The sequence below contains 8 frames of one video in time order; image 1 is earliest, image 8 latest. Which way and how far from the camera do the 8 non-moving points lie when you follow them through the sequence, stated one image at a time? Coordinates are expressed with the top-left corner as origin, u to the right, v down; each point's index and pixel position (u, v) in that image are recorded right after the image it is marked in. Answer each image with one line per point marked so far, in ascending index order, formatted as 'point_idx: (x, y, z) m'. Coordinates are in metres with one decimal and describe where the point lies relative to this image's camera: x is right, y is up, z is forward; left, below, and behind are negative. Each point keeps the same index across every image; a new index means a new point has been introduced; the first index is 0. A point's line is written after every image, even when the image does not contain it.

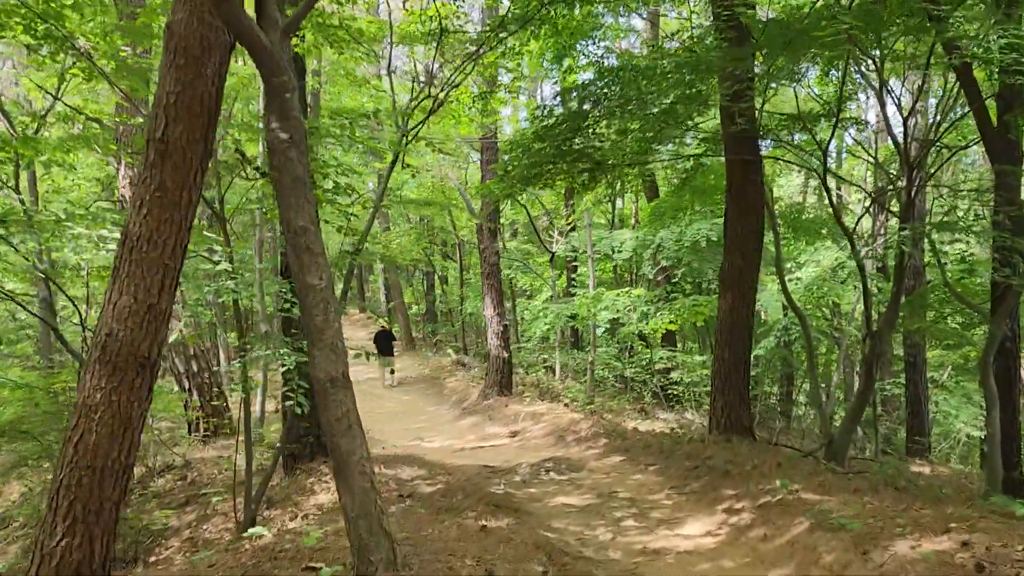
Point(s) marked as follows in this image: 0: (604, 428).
0: (+0.9, -1.4, +7.8) m
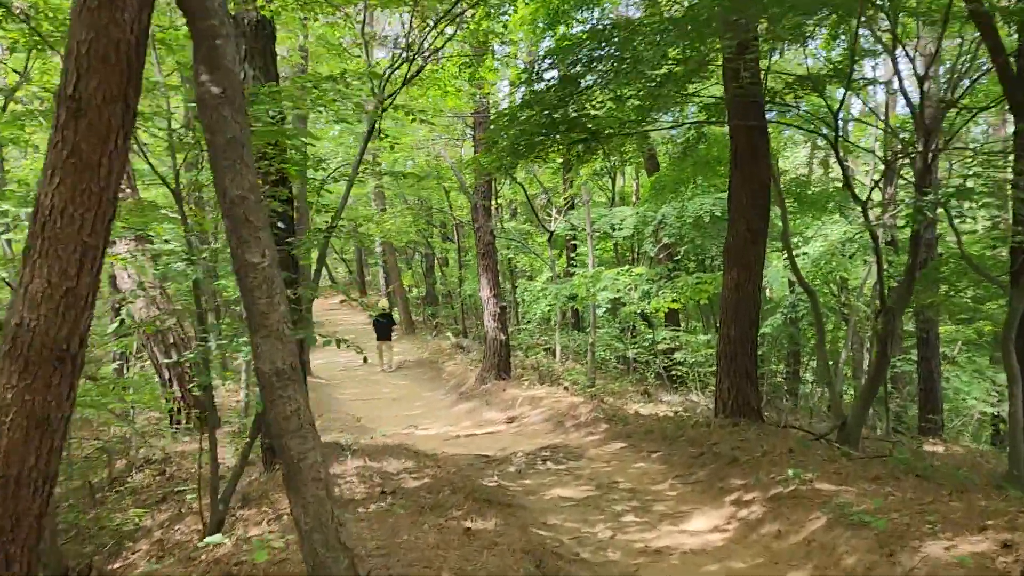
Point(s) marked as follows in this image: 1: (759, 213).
0: (+0.9, -1.2, +7.4) m
1: (+2.0, +0.6, +6.5) m
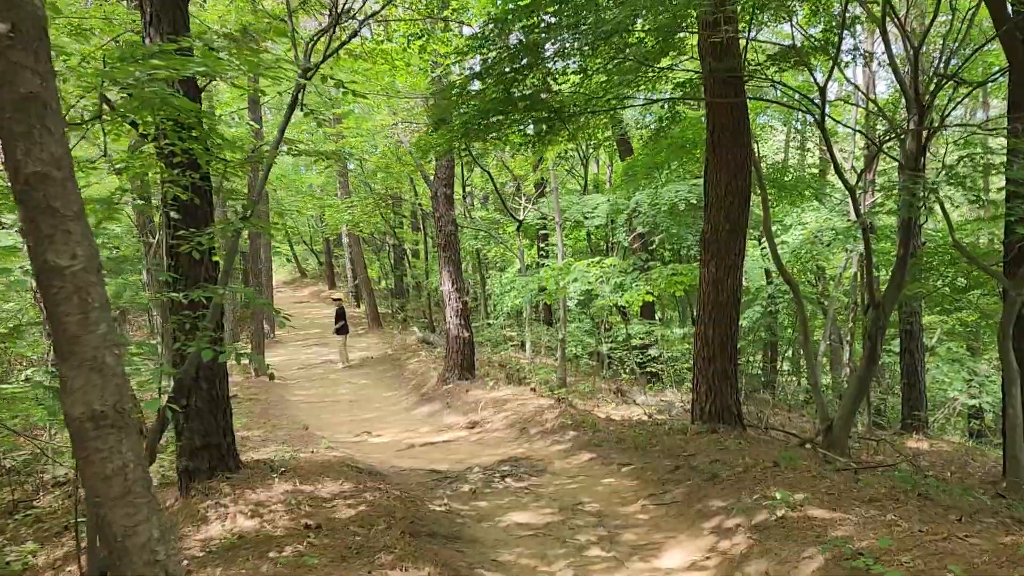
0: (+0.5, -1.1, +6.8) m
1: (+1.7, +0.7, +5.9) m
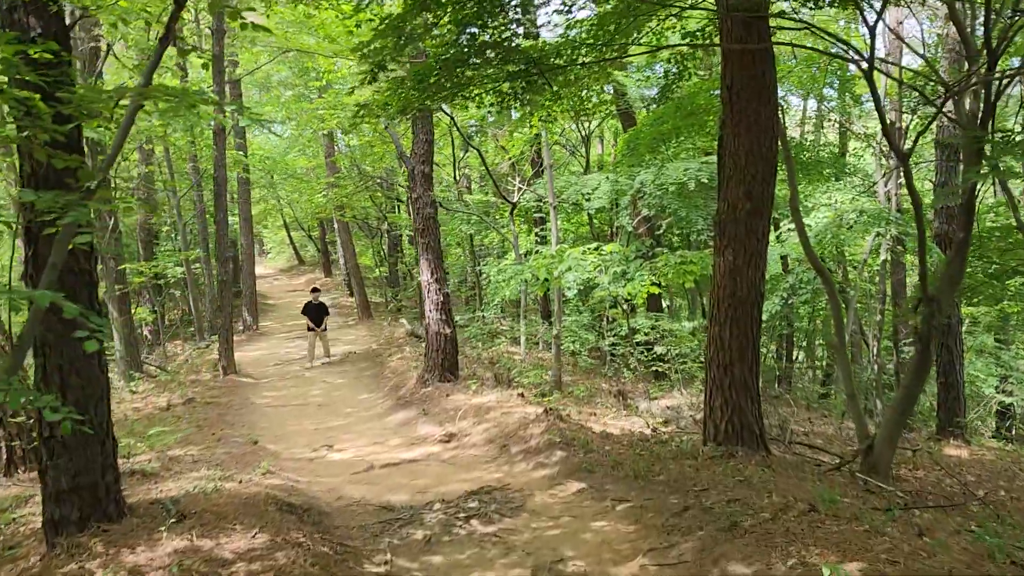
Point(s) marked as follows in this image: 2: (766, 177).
0: (+0.4, -1.1, +5.8) m
1: (+1.5, +0.7, +4.8) m
2: (+1.5, +0.7, +4.8) m
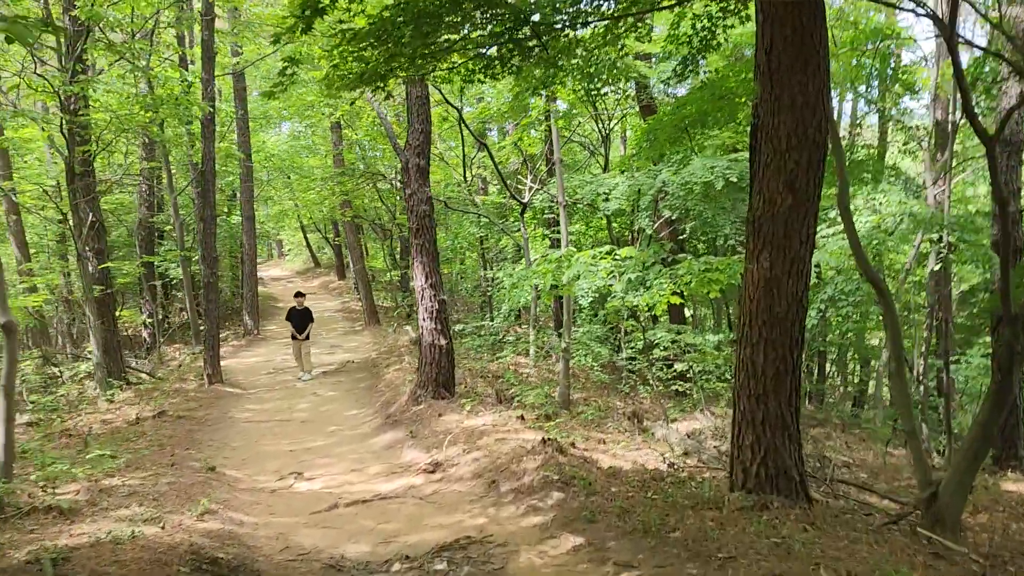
0: (+0.3, -1.1, +4.9) m
1: (+1.4, +0.6, +3.8) m
2: (+1.4, +0.6, +3.9) m
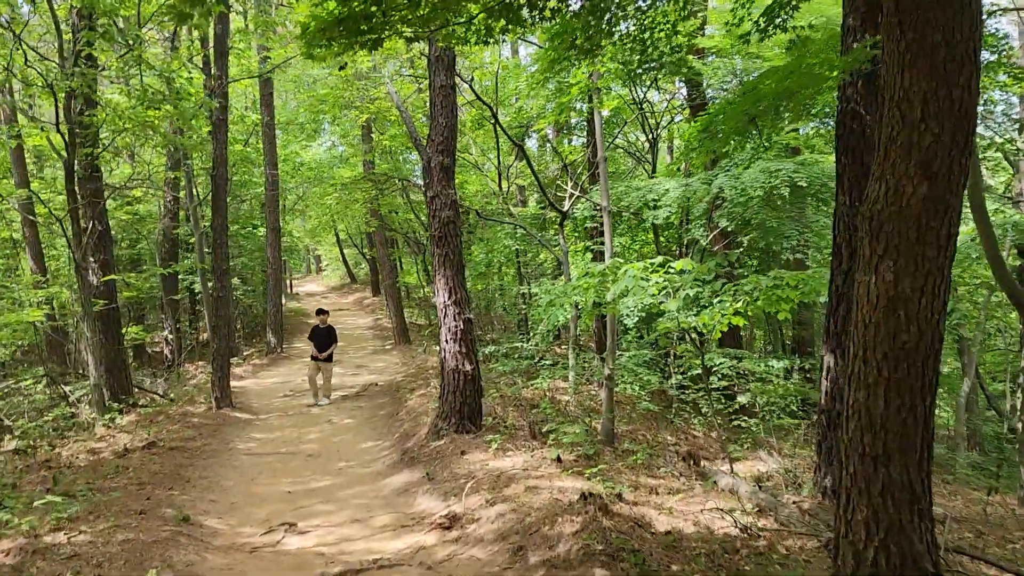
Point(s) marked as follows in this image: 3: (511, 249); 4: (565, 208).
0: (+0.4, -1.2, +3.8) m
1: (+1.6, +0.6, +2.8) m
2: (+1.6, +0.5, +2.8) m
3: (0.0, +0.6, +12.3) m
4: (+0.7, +1.0, +9.7) m
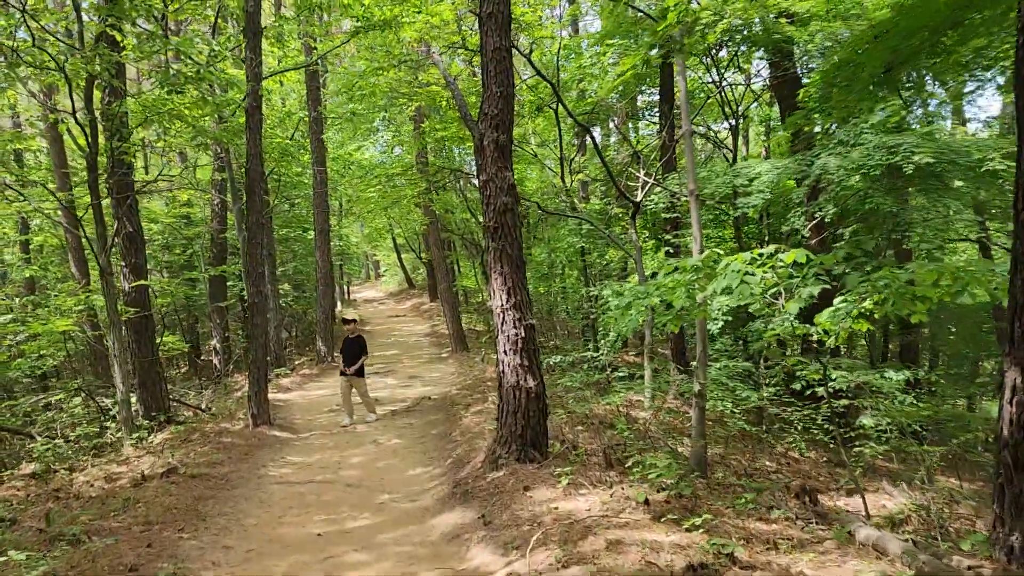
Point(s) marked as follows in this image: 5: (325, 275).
0: (+0.7, -1.2, +2.7) m
1: (+1.7, +0.6, +1.6) m
2: (+1.7, +0.5, +1.6) m
3: (+0.9, +0.5, +11.2) m
4: (+1.4, +1.0, +8.6) m
5: (-3.2, +0.2, +13.9) m
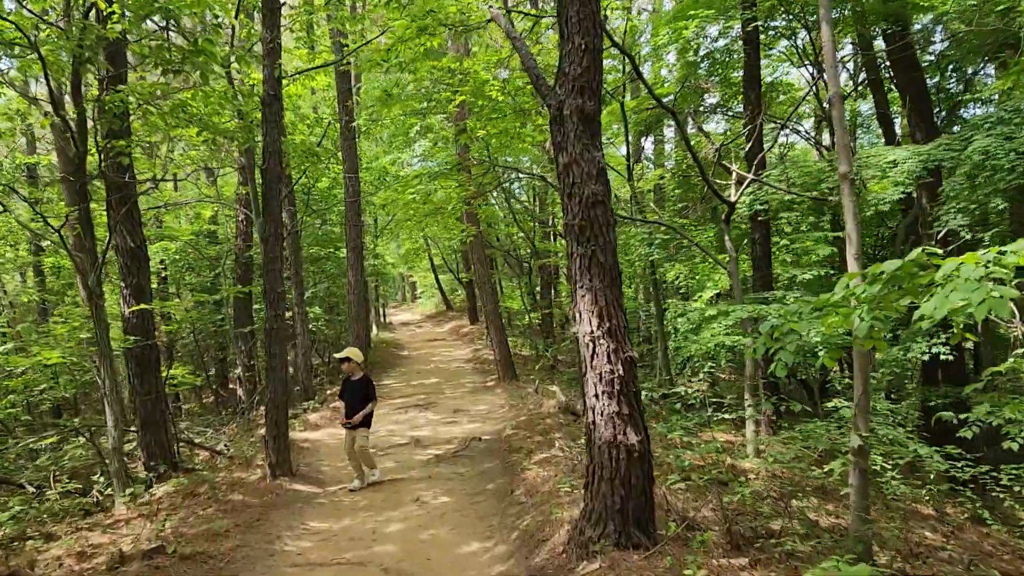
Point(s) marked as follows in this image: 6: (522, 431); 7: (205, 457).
0: (+1.1, -1.2, +1.2) m
1: (+2.0, +0.6, +0.1) m
2: (+2.0, +0.6, +0.1) m
3: (+1.6, +0.3, +9.7) m
4: (+2.0, +0.8, +7.0) m
5: (-2.4, -0.1, +12.5) m
6: (+0.1, -1.4, +8.2) m
7: (-3.3, -1.8, +8.6) m
